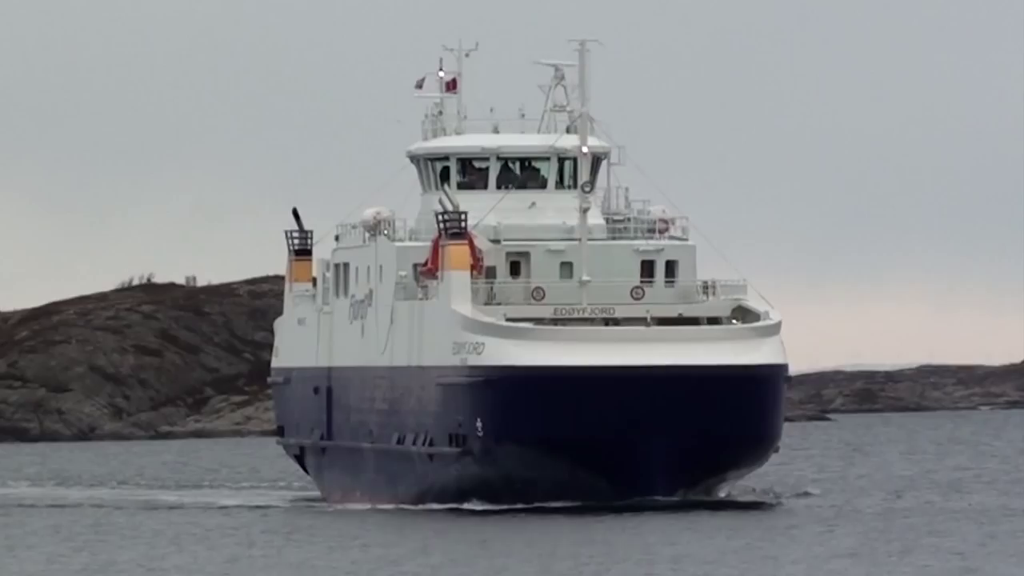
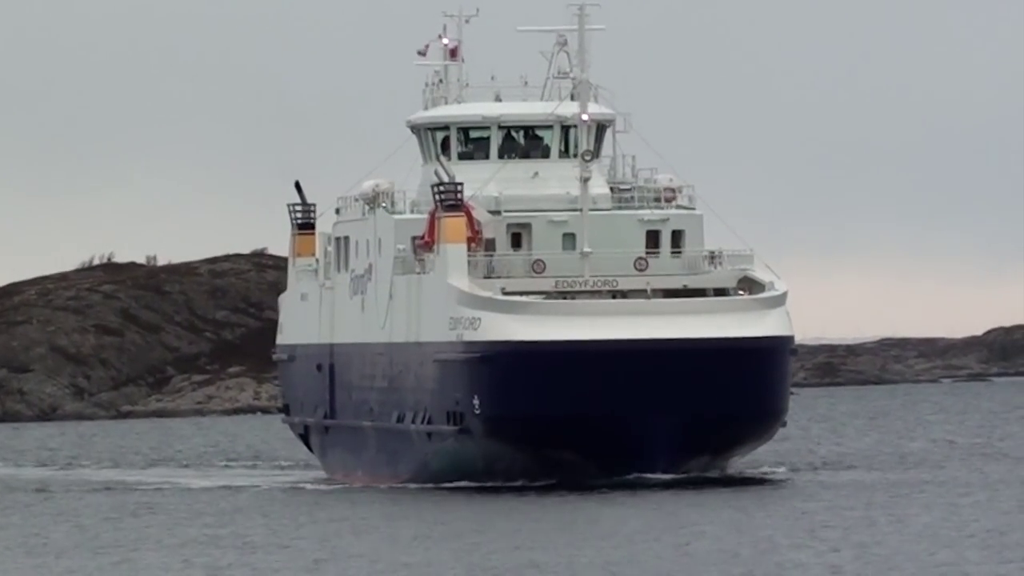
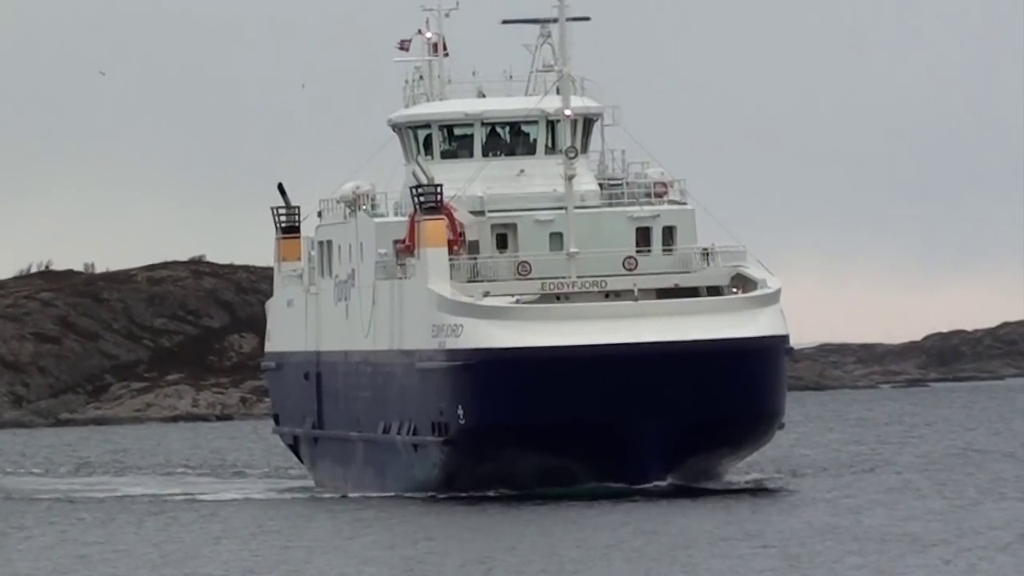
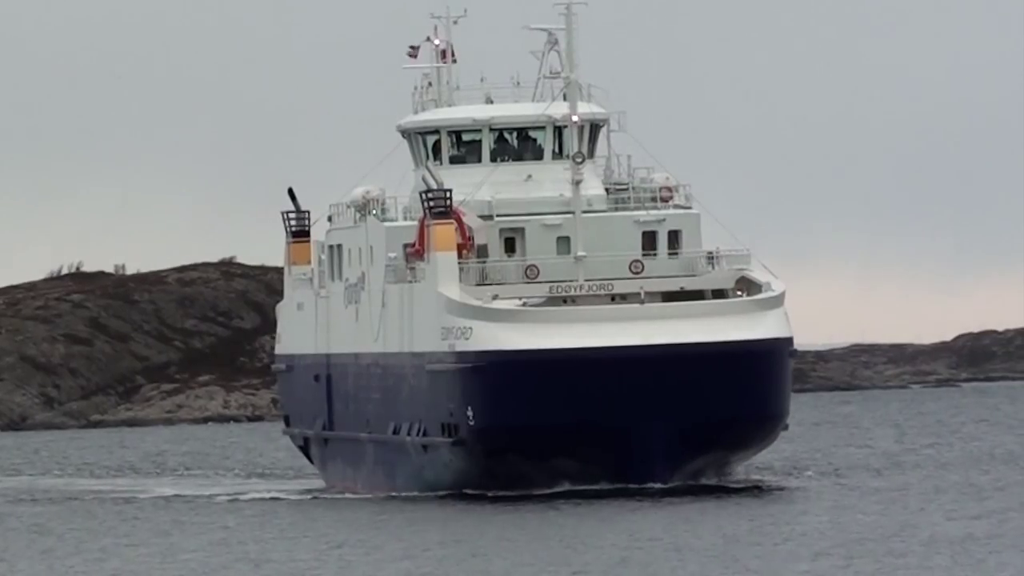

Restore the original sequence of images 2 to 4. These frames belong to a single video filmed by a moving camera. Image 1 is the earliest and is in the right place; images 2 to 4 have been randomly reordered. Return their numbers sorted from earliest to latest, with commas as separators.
2, 4, 3
